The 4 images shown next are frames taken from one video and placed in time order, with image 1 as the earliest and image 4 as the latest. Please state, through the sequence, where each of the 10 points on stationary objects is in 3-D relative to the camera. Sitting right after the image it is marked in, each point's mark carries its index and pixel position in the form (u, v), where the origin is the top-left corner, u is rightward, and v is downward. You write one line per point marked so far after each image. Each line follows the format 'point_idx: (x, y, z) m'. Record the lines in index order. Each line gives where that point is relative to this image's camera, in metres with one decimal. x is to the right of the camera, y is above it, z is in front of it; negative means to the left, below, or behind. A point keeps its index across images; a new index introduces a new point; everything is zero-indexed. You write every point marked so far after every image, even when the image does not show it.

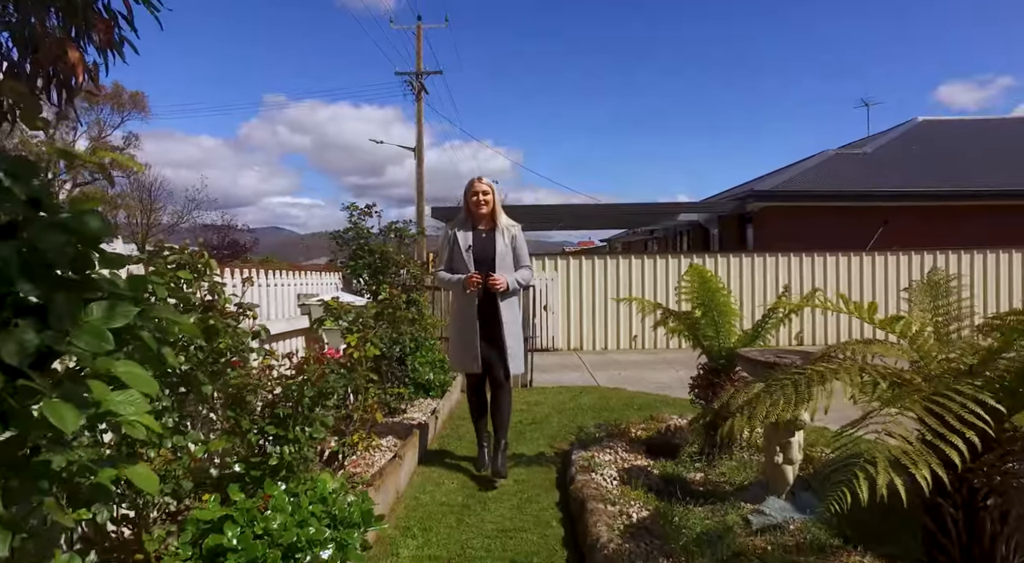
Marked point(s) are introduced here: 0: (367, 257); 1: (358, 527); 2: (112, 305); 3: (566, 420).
0: (-1.3, +0.2, +5.5) m
1: (-0.6, -1.0, +2.5) m
2: (-0.7, 0.0, +1.0) m
3: (+0.5, -1.3, +5.5) m
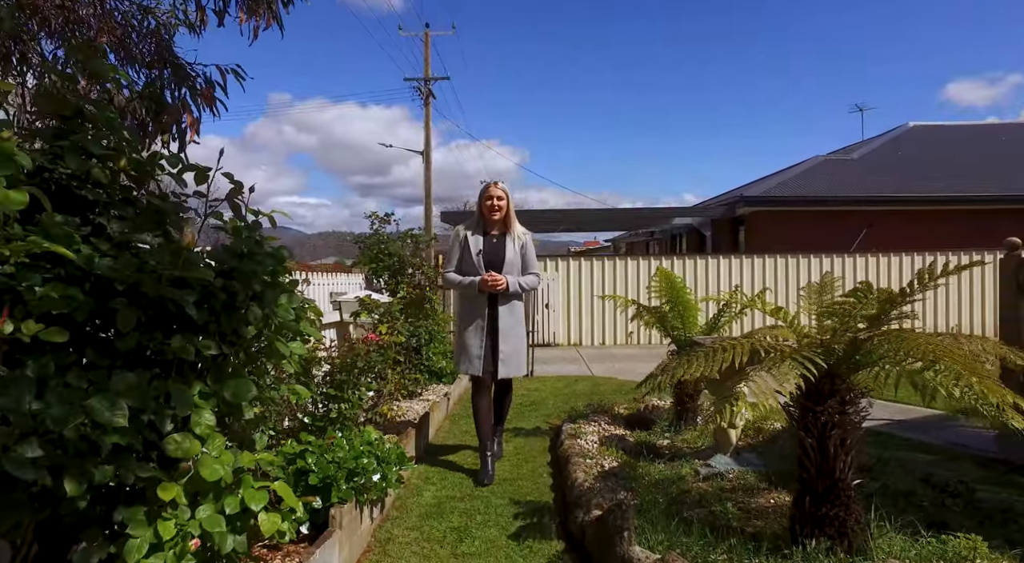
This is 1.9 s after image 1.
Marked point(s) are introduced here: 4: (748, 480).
0: (-1.3, +0.2, +6.3) m
1: (-0.7, -1.0, +3.4) m
2: (-0.7, 0.0, +1.9) m
3: (+0.5, -1.3, +6.4) m
4: (+1.5, -1.2, +3.7) m
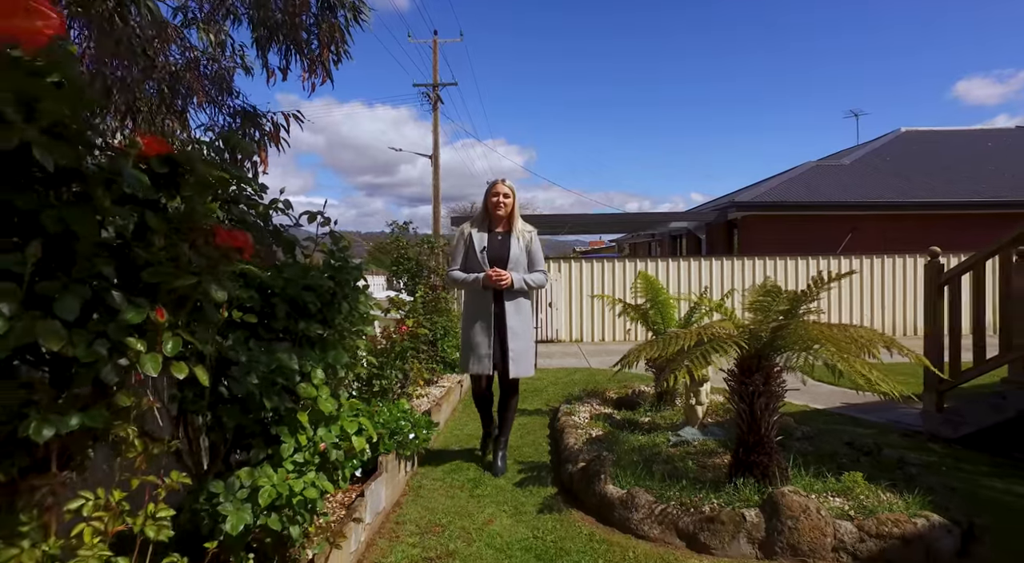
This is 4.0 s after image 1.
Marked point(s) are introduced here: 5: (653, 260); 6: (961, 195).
0: (-1.3, +0.2, +7.2) m
1: (-0.6, -1.0, +4.2) m
2: (-0.7, -0.1, +2.8) m
3: (+0.6, -1.3, +7.2) m
4: (+1.5, -1.2, +4.6) m
5: (+2.9, +0.5, +12.4) m
6: (+11.4, +2.2, +15.2) m
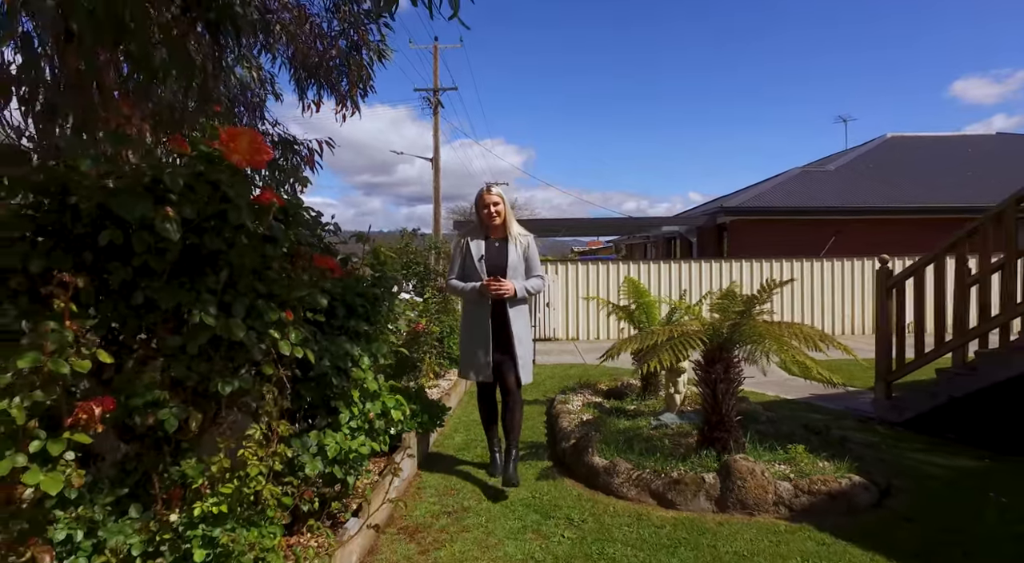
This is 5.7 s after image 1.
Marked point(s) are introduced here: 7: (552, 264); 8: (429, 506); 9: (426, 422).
0: (-1.3, +0.2, +7.9) m
1: (-0.6, -1.1, +4.9) m
2: (-0.7, -0.1, +3.5) m
3: (+0.6, -1.3, +7.9) m
4: (+1.5, -1.3, +5.3) m
5: (+2.9, +0.4, +13.1) m
6: (+11.4, +2.2, +16.0) m
7: (+0.9, +0.4, +13.4) m
8: (-0.5, -1.4, +3.8) m
9: (-0.7, -1.1, +4.6) m
